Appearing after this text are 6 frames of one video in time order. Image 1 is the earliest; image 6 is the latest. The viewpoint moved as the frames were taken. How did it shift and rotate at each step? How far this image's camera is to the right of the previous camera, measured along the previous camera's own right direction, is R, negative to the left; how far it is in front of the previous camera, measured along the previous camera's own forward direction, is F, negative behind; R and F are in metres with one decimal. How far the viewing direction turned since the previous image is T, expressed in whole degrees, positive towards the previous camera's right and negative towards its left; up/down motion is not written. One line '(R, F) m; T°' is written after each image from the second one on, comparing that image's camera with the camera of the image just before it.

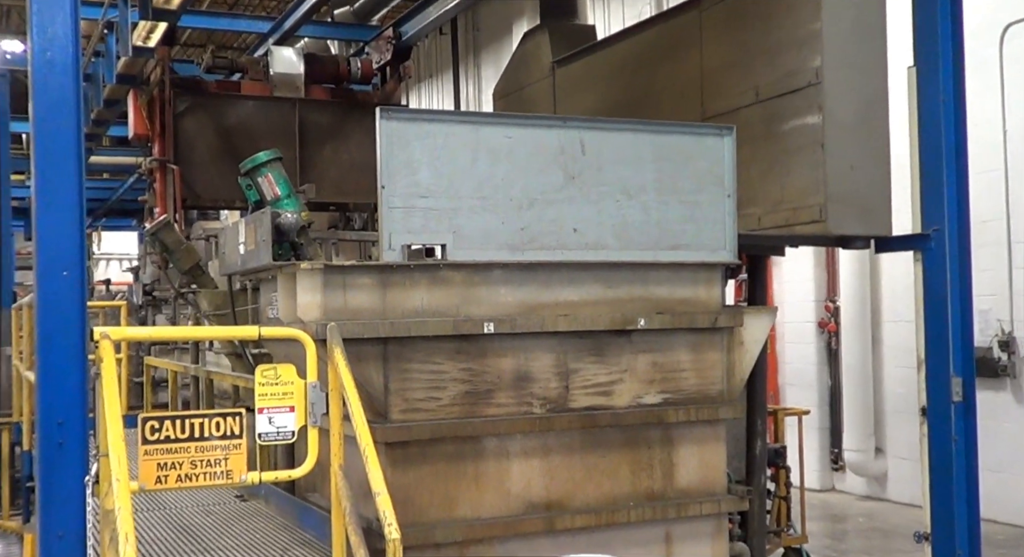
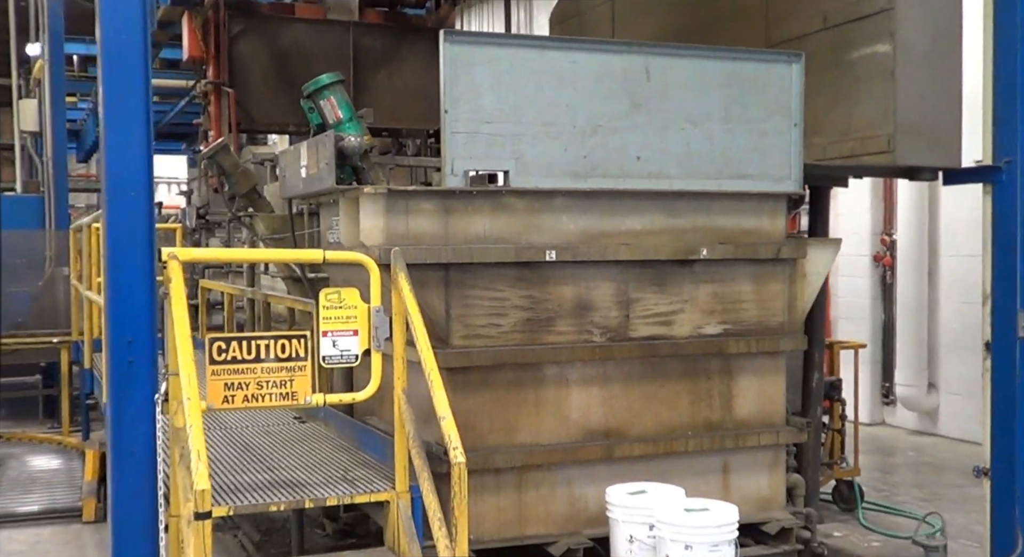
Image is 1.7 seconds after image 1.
(-0.1, 0.0) m; -2°
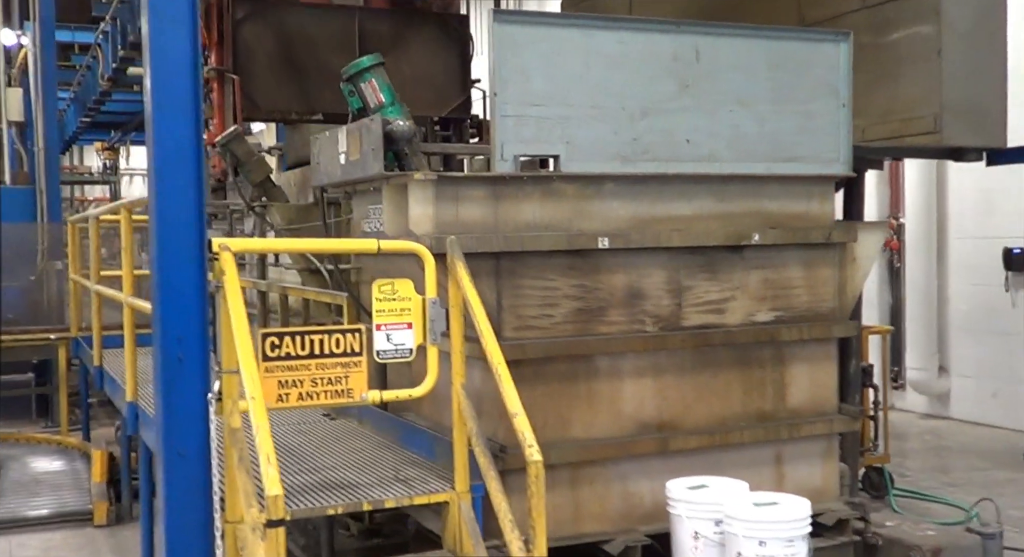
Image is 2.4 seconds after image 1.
(-0.4, +0.2) m; +1°
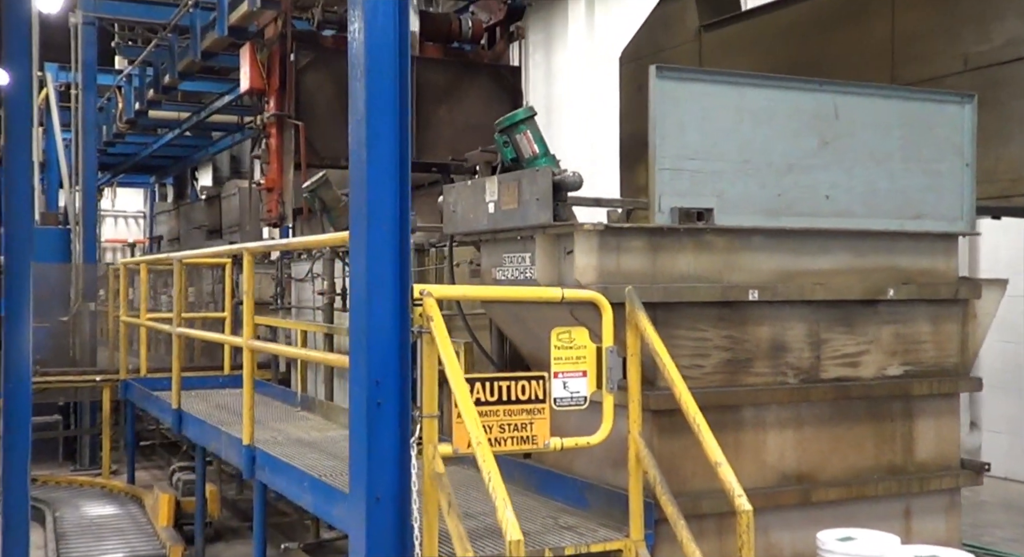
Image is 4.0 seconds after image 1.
(-0.9, 0.0) m; +2°
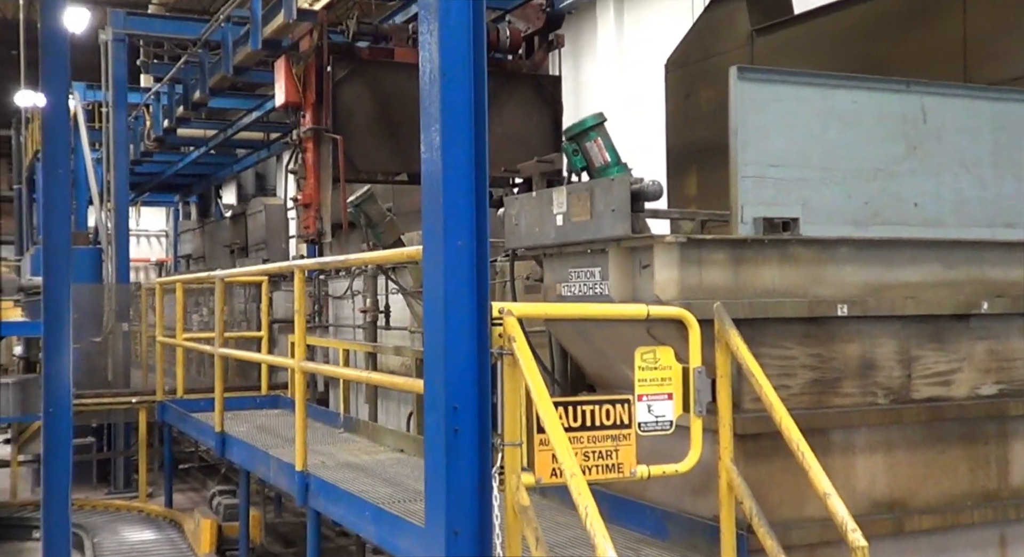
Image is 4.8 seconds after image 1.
(-0.2, +0.3) m; -1°
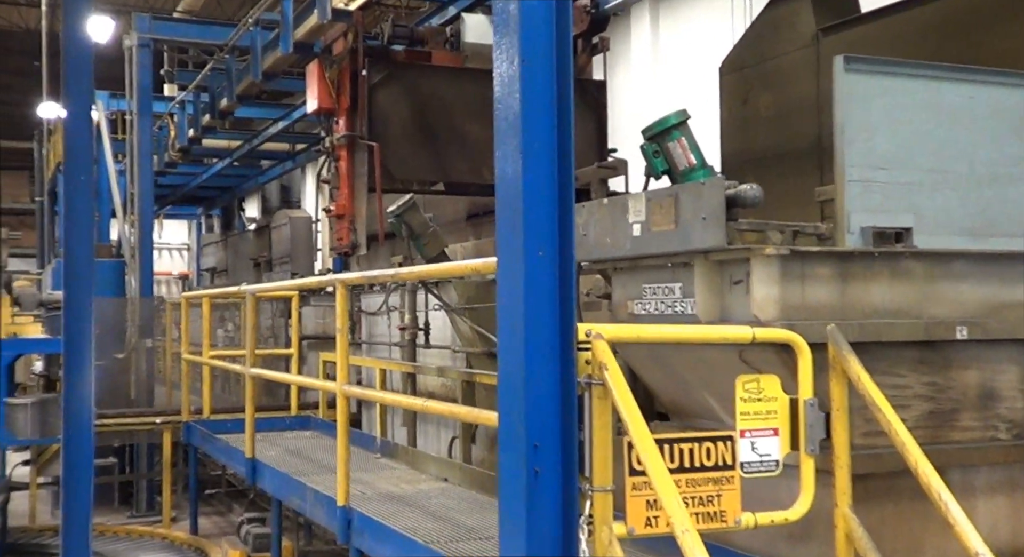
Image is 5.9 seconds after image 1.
(-0.2, +0.5) m; -1°
